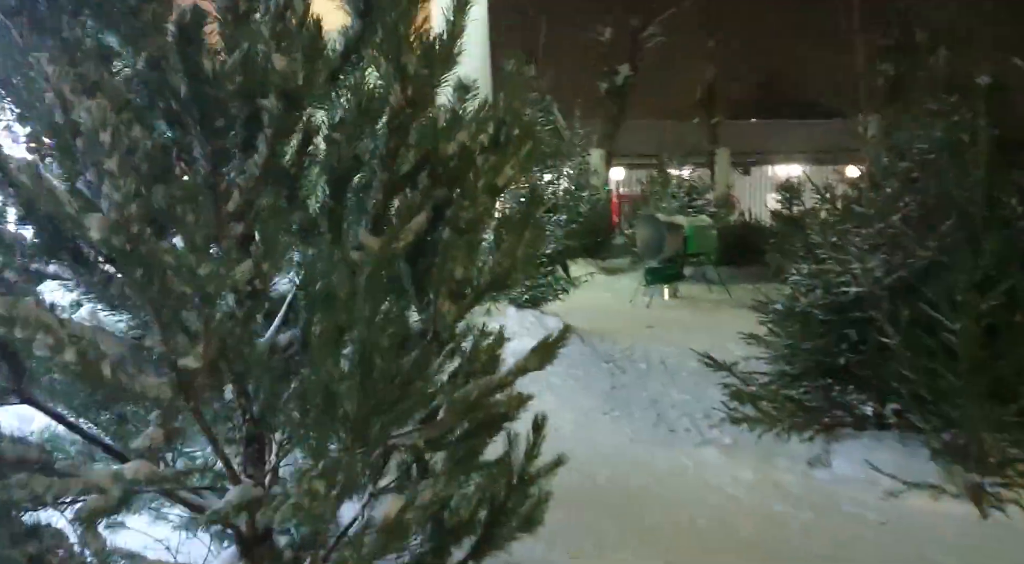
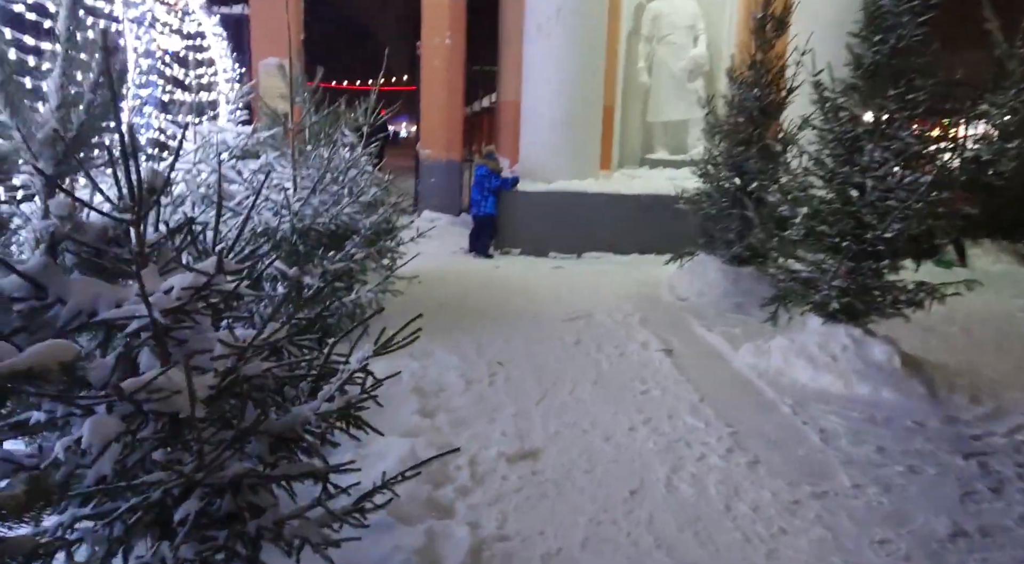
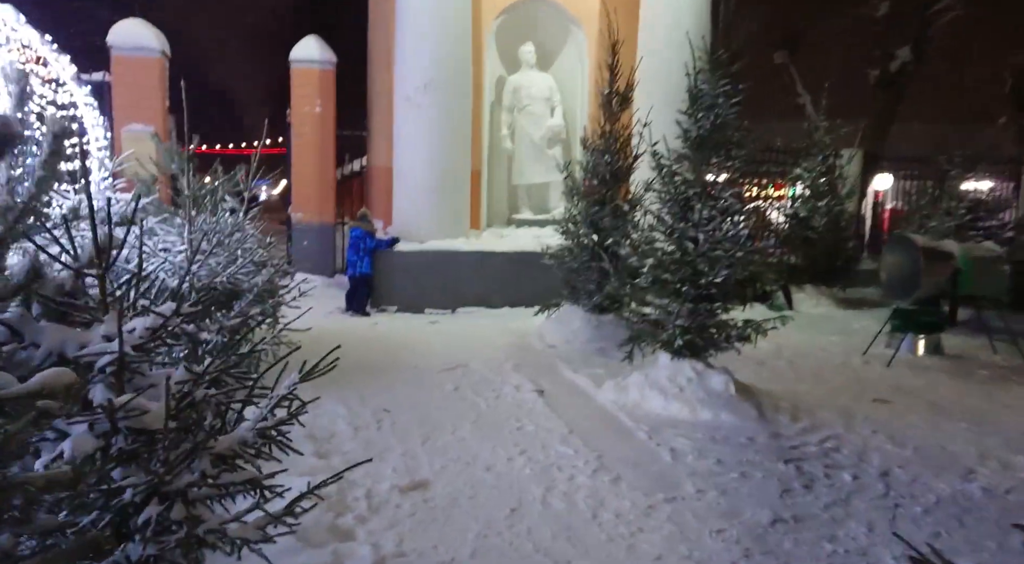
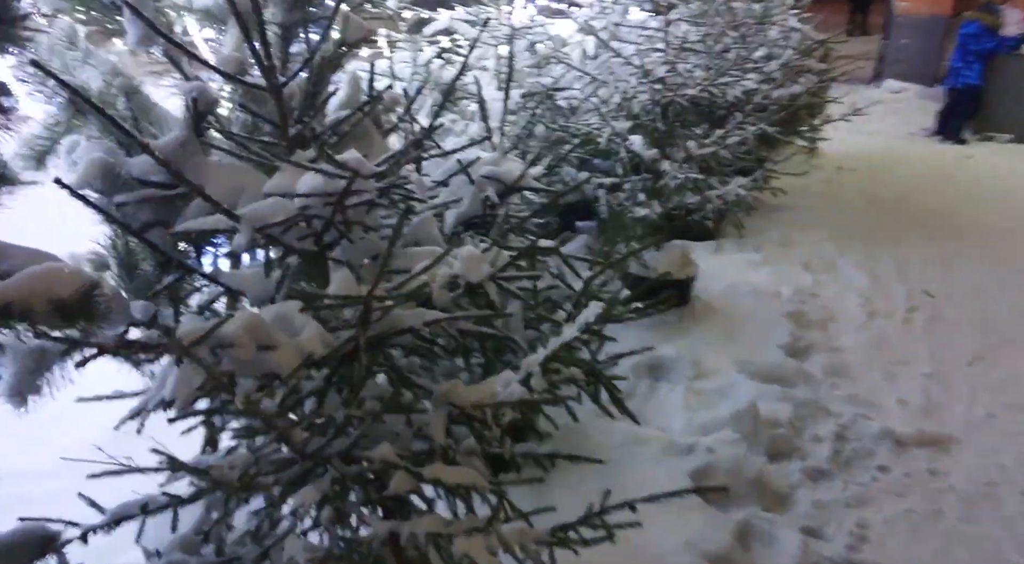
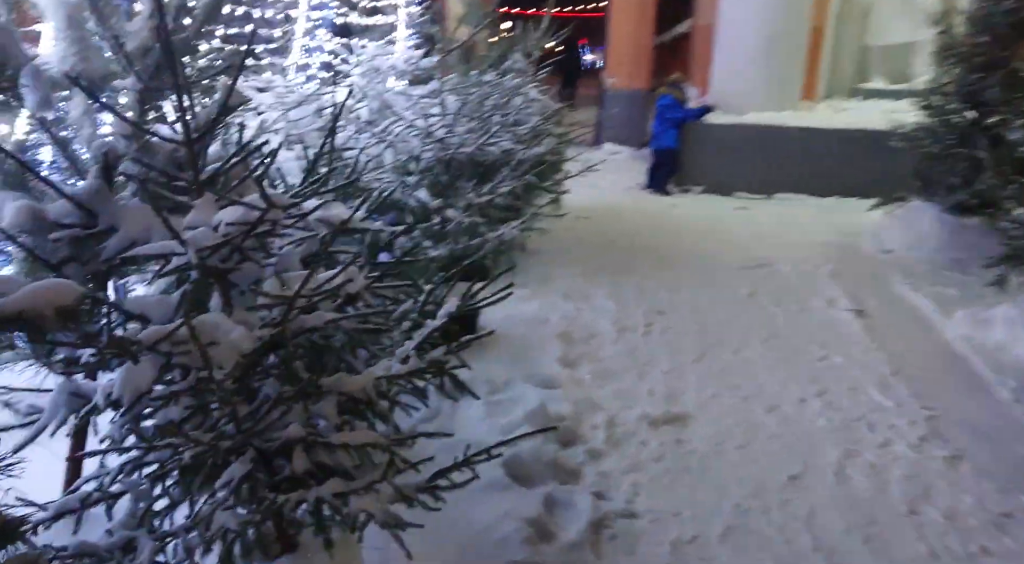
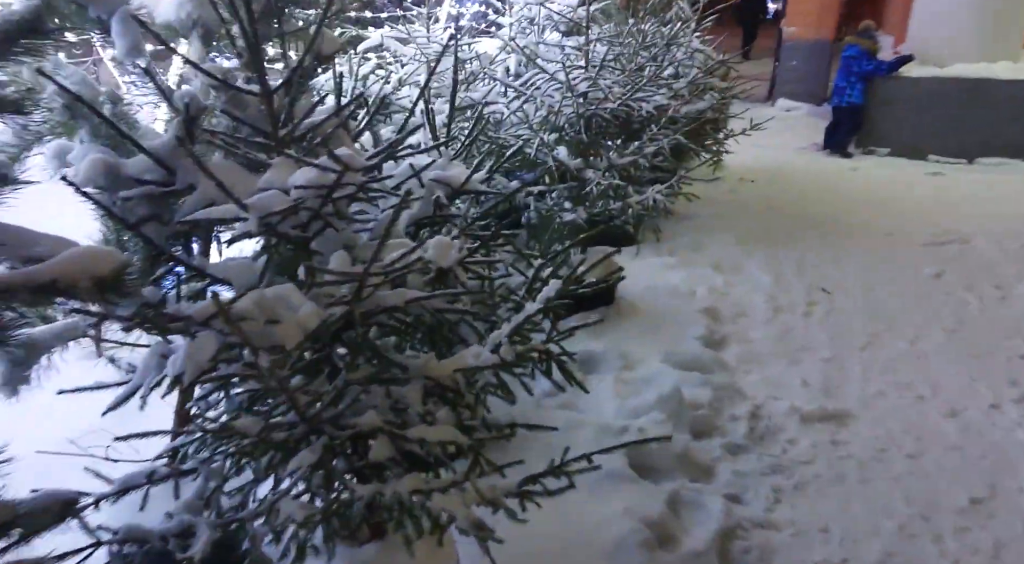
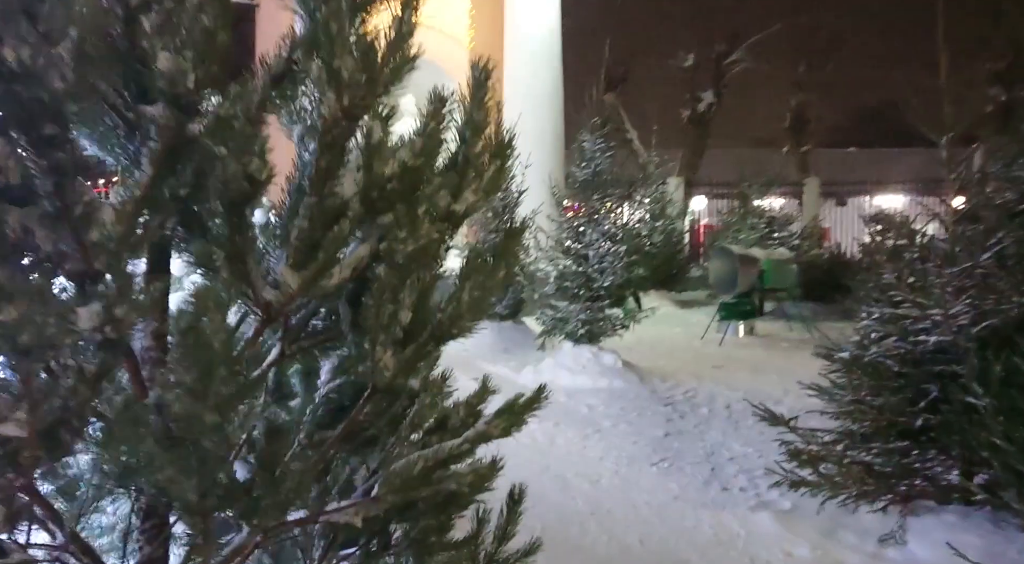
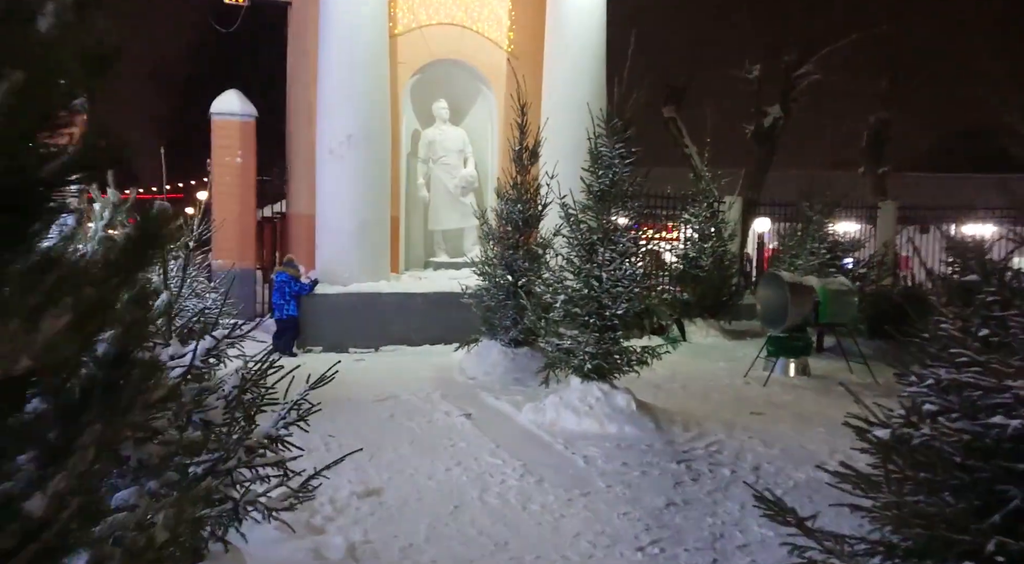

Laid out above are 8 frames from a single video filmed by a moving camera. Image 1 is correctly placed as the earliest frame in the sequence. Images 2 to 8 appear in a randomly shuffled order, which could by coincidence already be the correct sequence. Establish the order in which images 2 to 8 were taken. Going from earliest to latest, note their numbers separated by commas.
7, 8, 3, 2, 5, 6, 4
